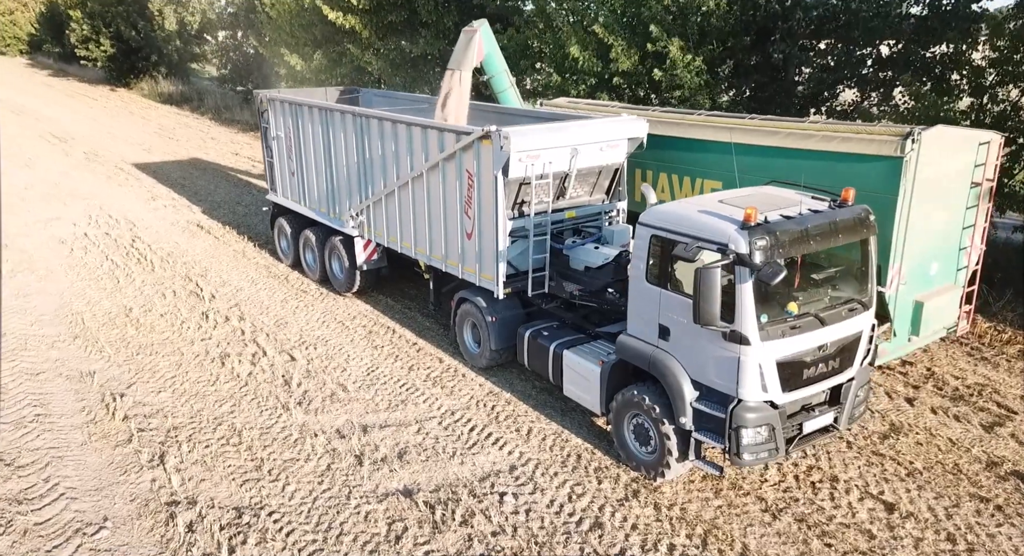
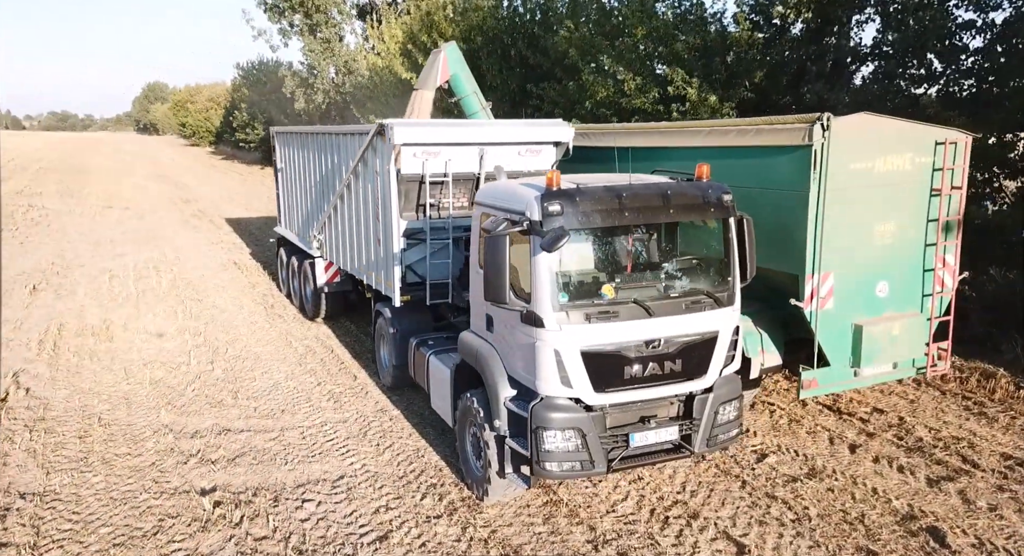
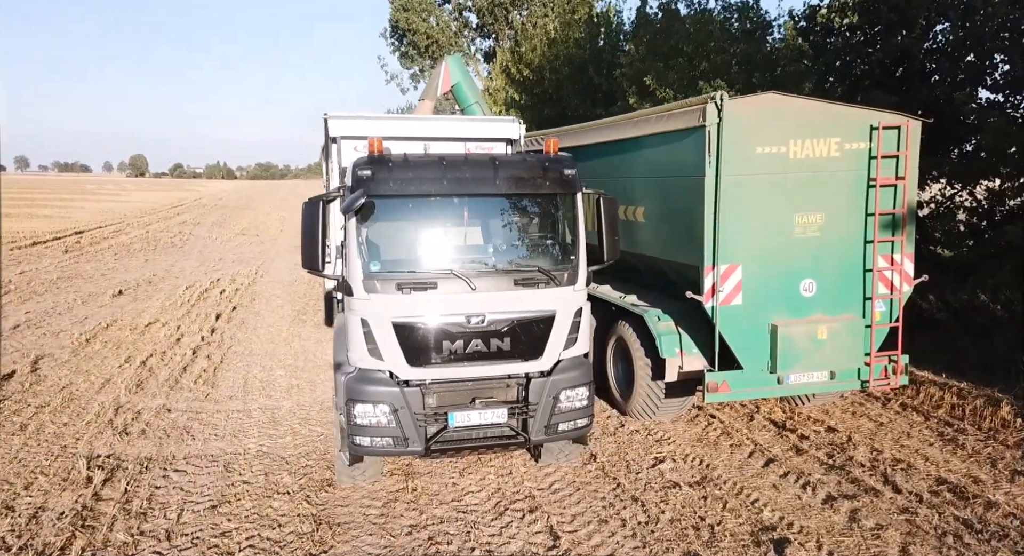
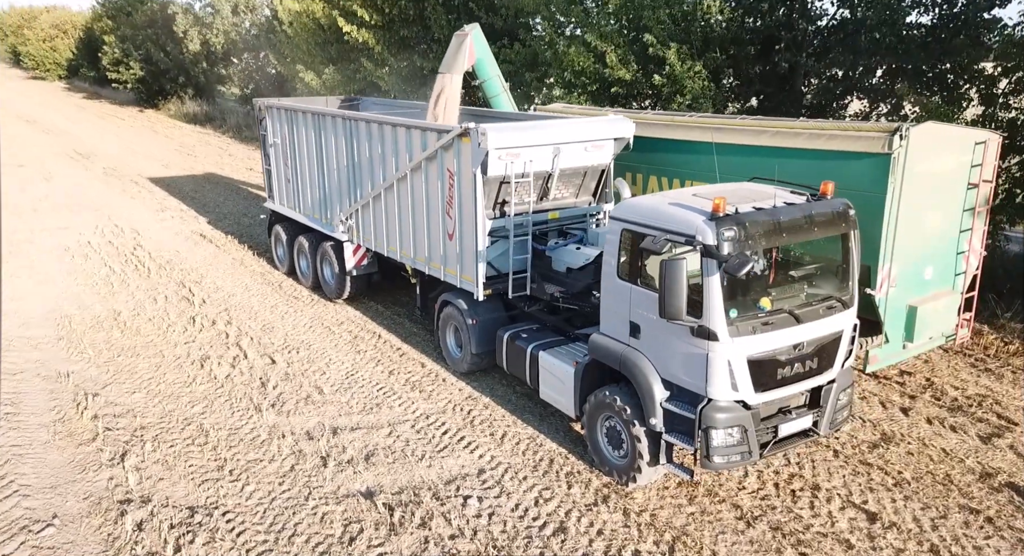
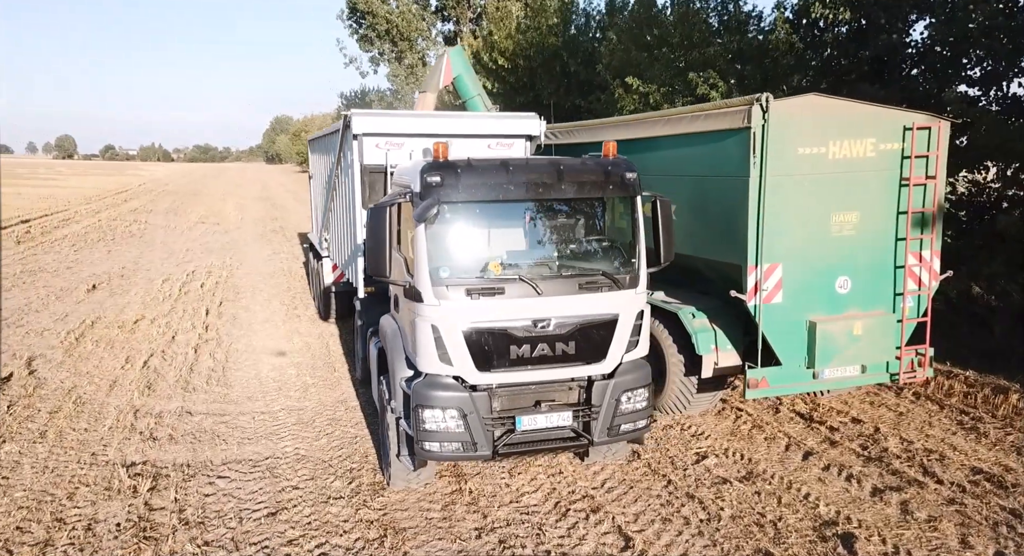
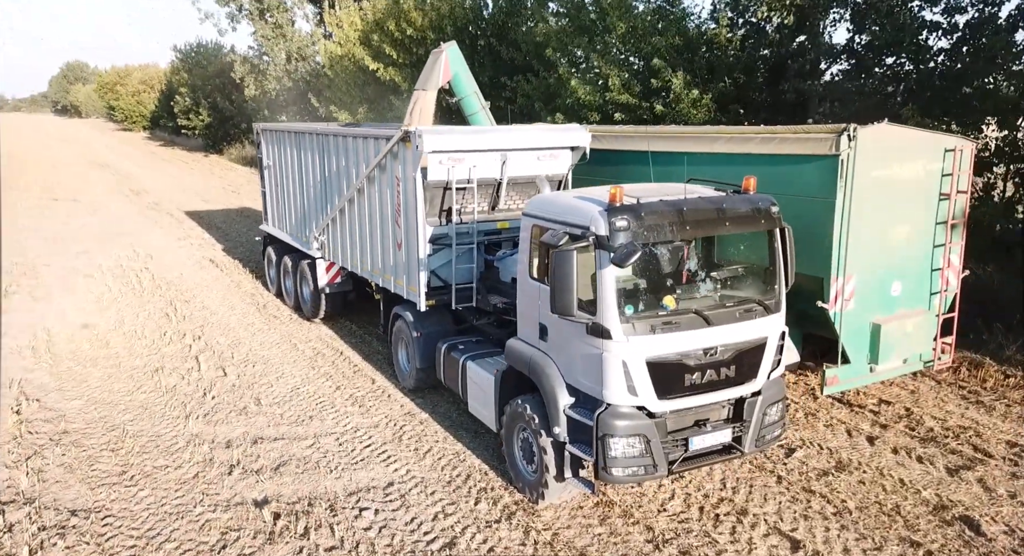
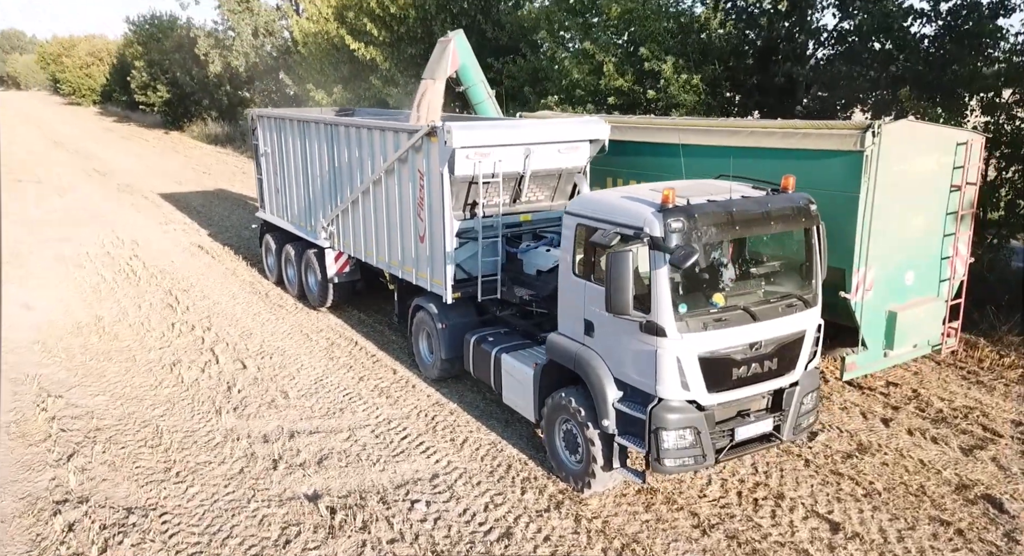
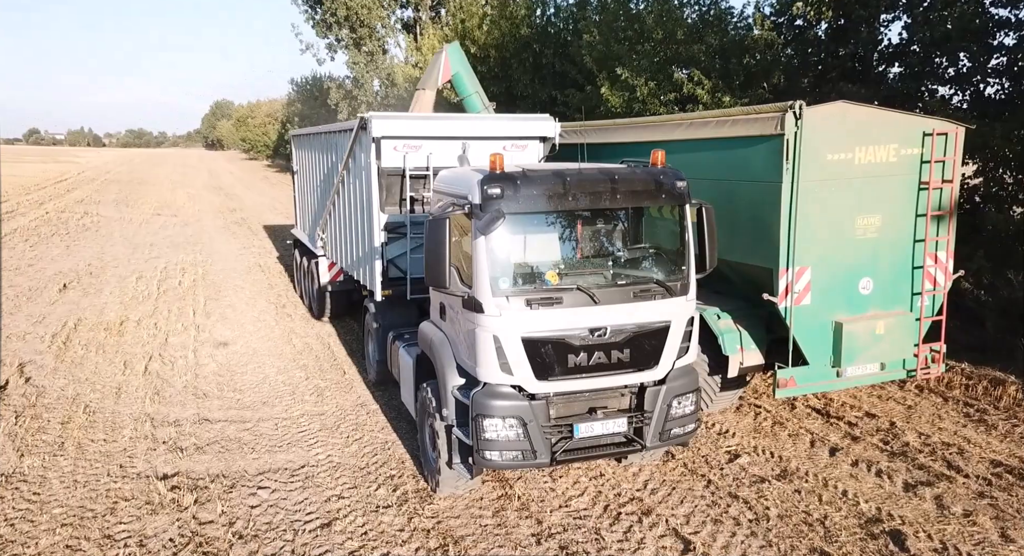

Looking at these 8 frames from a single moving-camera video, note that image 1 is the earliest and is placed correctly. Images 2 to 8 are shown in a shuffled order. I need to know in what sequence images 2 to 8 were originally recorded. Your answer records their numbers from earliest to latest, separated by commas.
4, 7, 6, 2, 8, 5, 3
